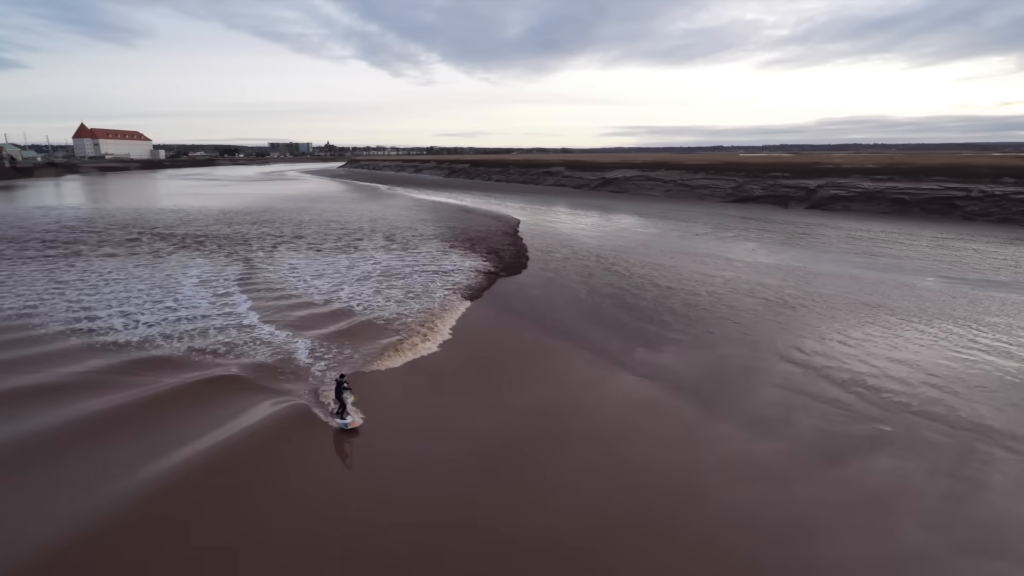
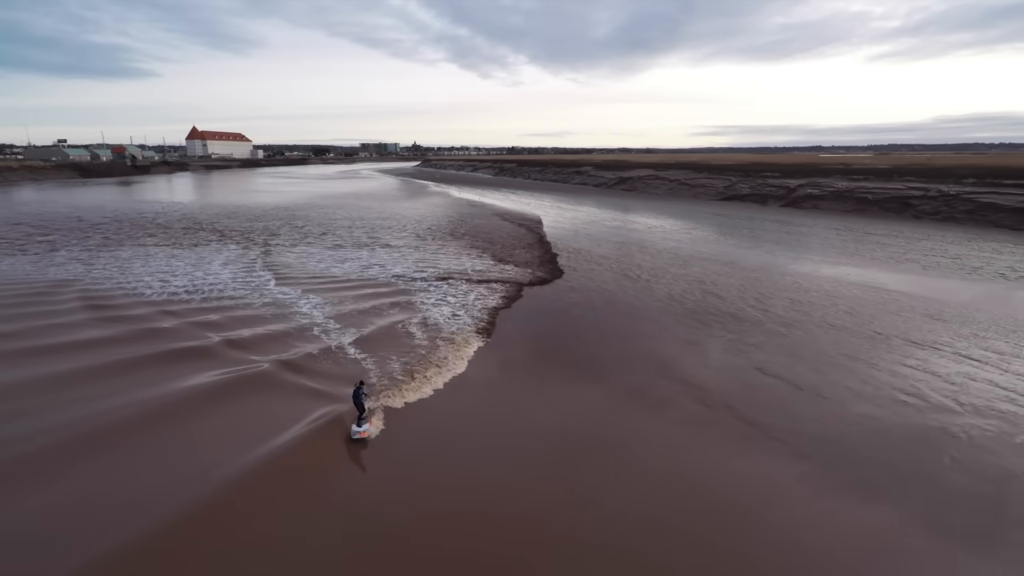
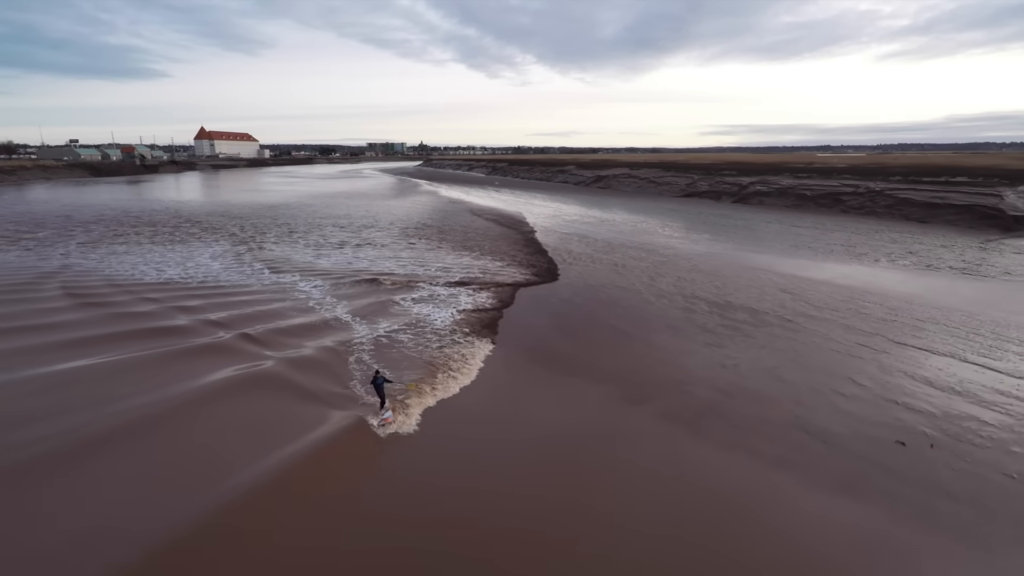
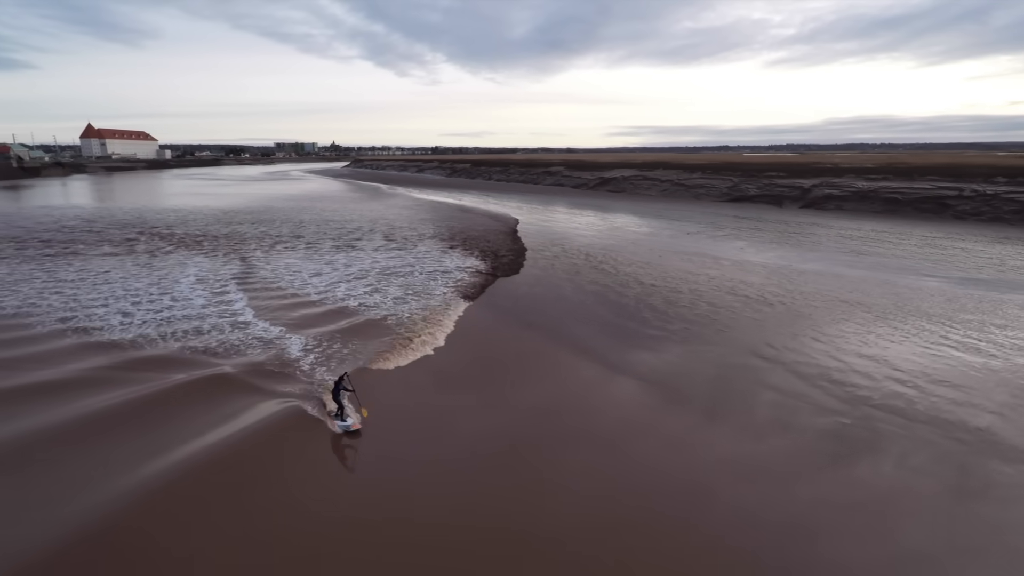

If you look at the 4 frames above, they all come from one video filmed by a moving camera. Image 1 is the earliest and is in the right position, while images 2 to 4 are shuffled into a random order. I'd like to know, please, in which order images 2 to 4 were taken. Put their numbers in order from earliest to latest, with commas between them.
4, 2, 3
